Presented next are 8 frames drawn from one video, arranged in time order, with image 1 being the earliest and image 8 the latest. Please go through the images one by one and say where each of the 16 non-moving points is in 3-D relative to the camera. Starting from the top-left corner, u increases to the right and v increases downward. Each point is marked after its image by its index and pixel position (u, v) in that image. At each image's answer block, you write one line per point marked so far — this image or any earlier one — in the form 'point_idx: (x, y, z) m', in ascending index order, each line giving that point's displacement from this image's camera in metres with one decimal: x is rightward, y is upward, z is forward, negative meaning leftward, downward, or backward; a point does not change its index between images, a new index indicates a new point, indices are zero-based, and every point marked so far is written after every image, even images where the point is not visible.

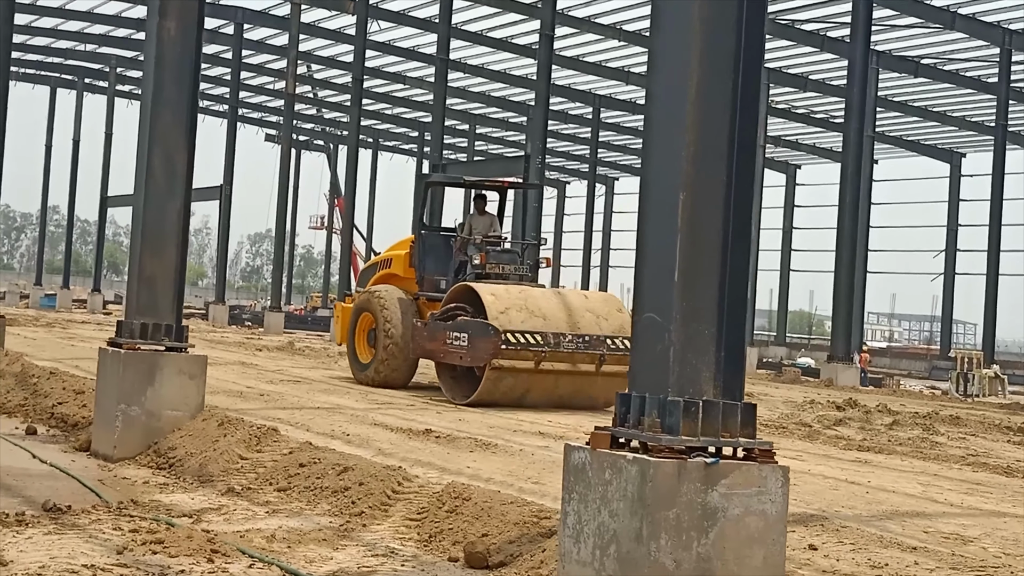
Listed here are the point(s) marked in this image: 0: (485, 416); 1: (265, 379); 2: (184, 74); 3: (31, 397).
0: (-0.3, -1.4, +14.3) m
1: (-3.4, -1.2, +17.9) m
2: (-2.8, +1.8, +11.4) m
3: (-5.5, -1.3, +14.9) m
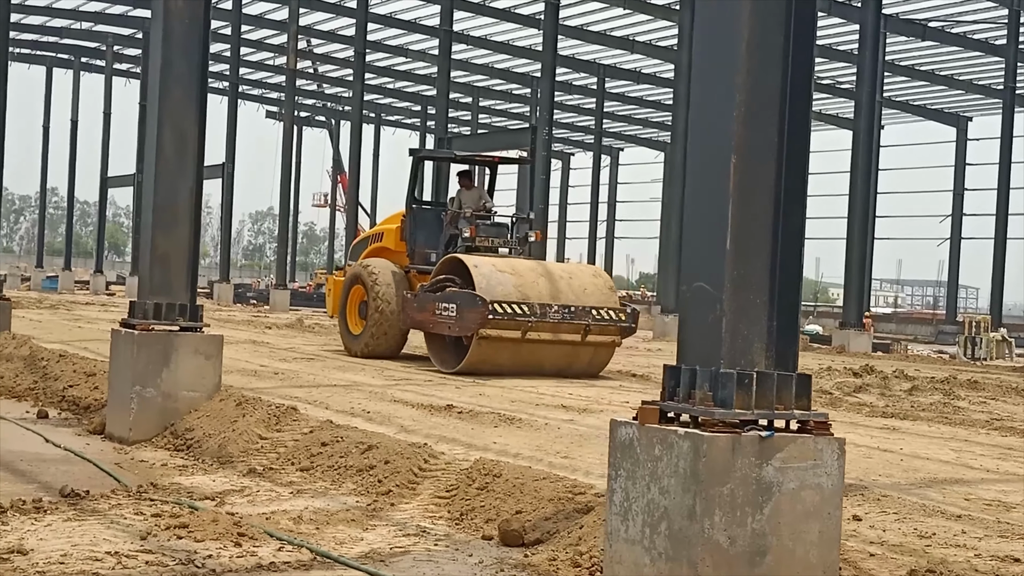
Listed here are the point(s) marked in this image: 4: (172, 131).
0: (-0.1, -1.1, +14.1) m
1: (-3.2, -0.9, +17.6) m
2: (-2.7, +2.0, +11.1) m
3: (-5.3, -1.1, +14.7) m
4: (-2.9, +1.3, +11.1) m
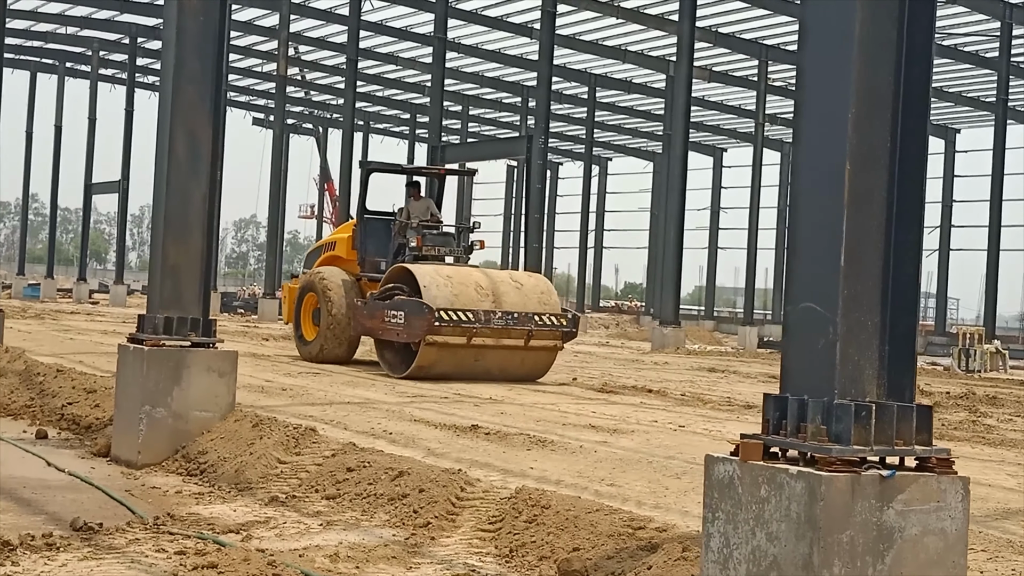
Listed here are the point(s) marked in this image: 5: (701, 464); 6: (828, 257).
0: (+0.1, -1.2, +13.5) m
1: (-3.0, -1.1, +17.0) m
2: (-2.5, +1.9, +10.5) m
3: (-5.1, -1.2, +14.0) m
4: (-2.6, +1.2, +10.5) m
5: (+1.4, -1.3, +9.7) m
6: (+1.1, +0.1, +4.7) m
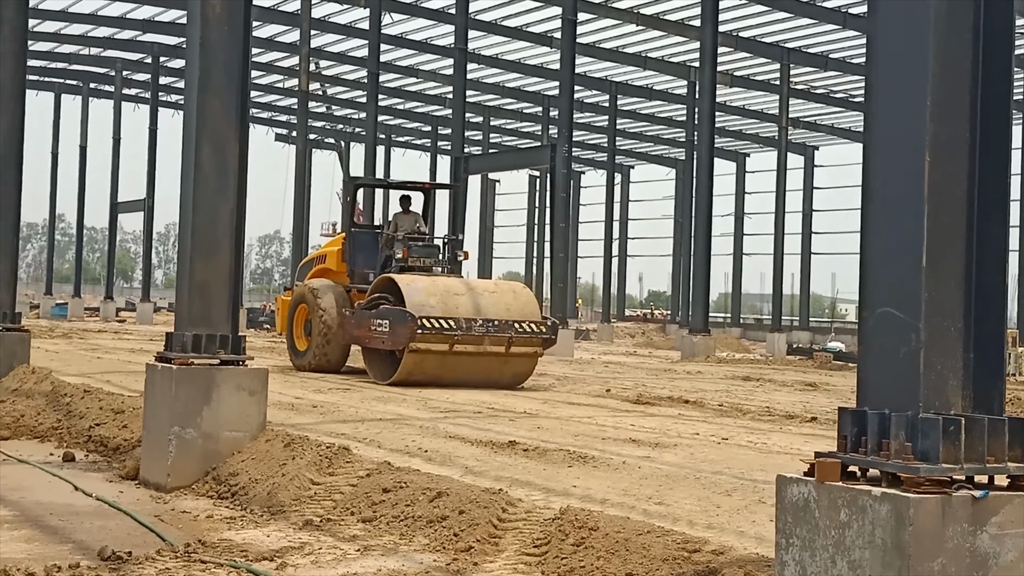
0: (+0.5, -1.3, +13.1) m
1: (-2.6, -1.3, +16.7) m
2: (-2.2, +1.8, +10.2) m
3: (-4.7, -1.4, +13.8) m
4: (-2.4, +1.1, +10.2) m
5: (+1.7, -1.4, +9.3) m
6: (+1.3, +0.1, +4.4) m
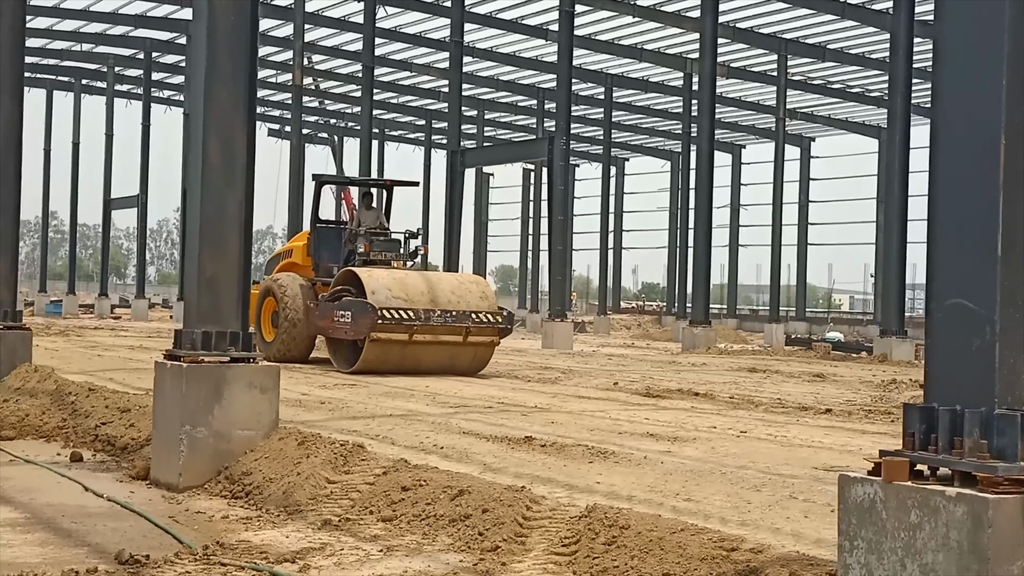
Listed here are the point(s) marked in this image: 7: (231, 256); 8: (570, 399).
0: (+0.6, -1.3, +12.9) m
1: (-2.5, -1.2, +16.5) m
2: (-2.1, +1.8, +10.0) m
3: (-4.6, -1.3, +13.5) m
4: (-2.2, +1.1, +10.0) m
5: (+1.8, -1.3, +9.1) m
6: (+1.5, +0.1, +4.2) m
7: (-2.2, +0.2, +10.0) m
8: (+0.7, -1.3, +15.1) m
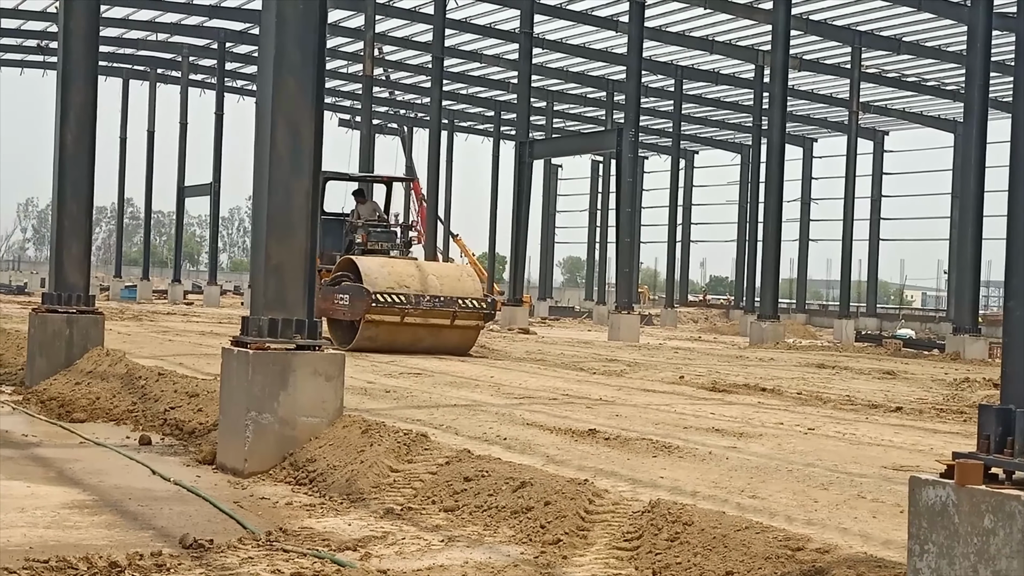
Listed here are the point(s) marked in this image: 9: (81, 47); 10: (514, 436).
0: (+1.2, -1.2, +12.8) m
1: (-1.7, -1.0, +16.6) m
2: (-1.6, +1.9, +10.0) m
3: (-3.9, -1.2, +13.7) m
4: (-1.7, +1.2, +10.0) m
5: (+2.3, -1.3, +9.0) m
6: (+1.7, +0.1, +4.0) m
7: (-1.6, +0.3, +10.1) m
8: (+1.4, -1.2, +15.0) m
9: (-5.1, +2.8, +15.4) m
10: (0.0, -1.2, +10.5) m
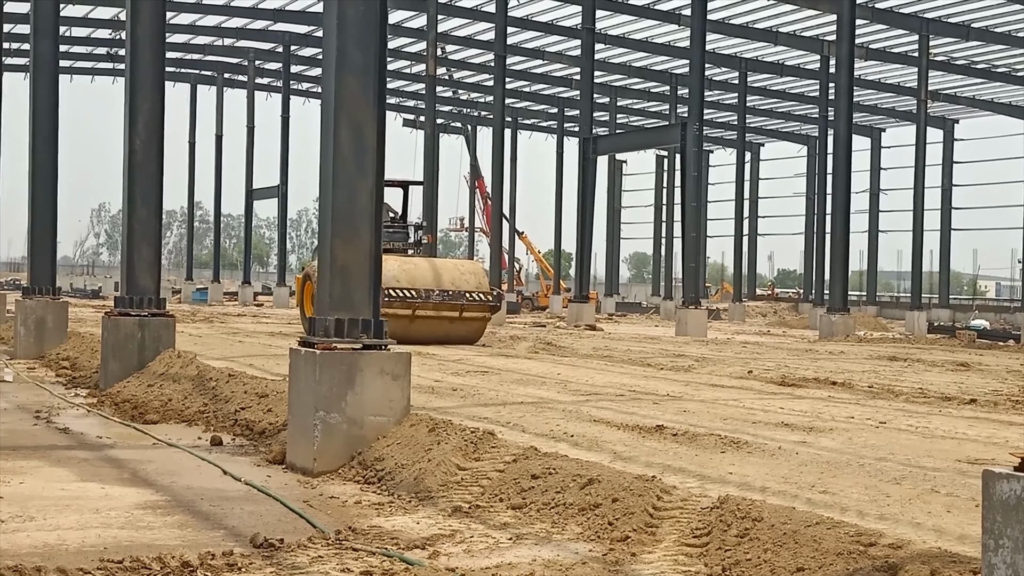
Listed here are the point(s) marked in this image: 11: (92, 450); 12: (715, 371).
0: (+1.9, -1.1, +12.7) m
1: (-0.8, -1.0, +16.6) m
2: (-1.1, +1.9, +10.1) m
3: (-3.2, -1.2, +13.9) m
4: (-1.2, +1.2, +10.1) m
5: (+2.7, -1.2, +8.8) m
6: (+1.9, +0.2, +3.9) m
7: (-1.2, +0.3, +10.1) m
8: (+2.2, -1.1, +14.9) m
9: (-4.3, +2.8, +15.6) m
10: (+0.5, -1.1, +10.5) m
11: (-3.8, -1.5, +12.0) m
12: (+2.6, -1.1, +17.1) m
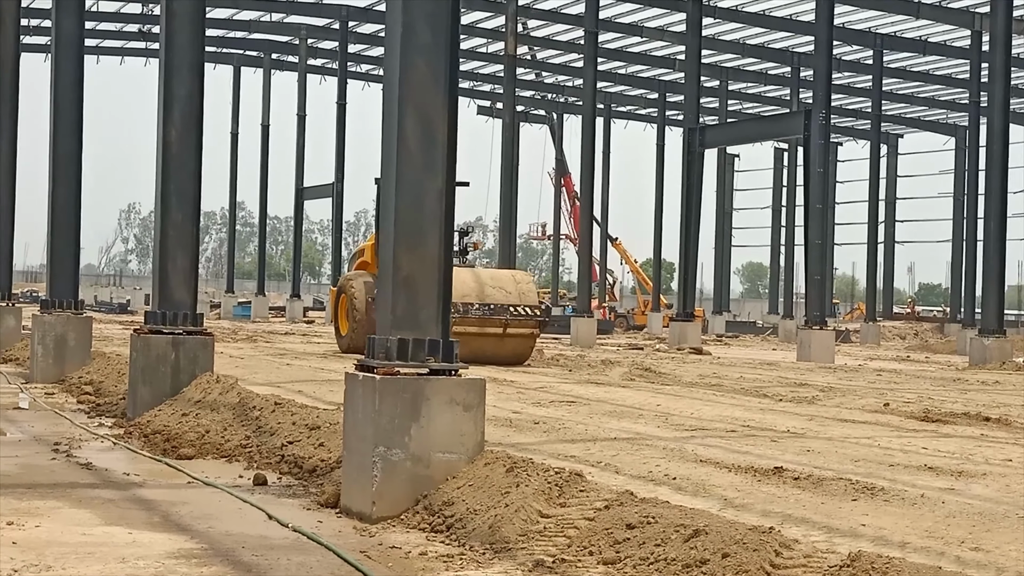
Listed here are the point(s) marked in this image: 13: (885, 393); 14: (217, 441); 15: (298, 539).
0: (+2.6, -1.3, +10.5) m
1: (+0.2, -1.2, +14.5) m
2: (-0.5, +1.9, +8.1) m
3: (-2.4, -1.4, +12.0) m
4: (-0.6, +1.1, +8.1) m
5: (+3.3, -1.3, +6.6) m
6: (+2.1, +0.2, +1.7) m
7: (-0.5, +0.3, +8.1) m
8: (+3.1, -1.3, +12.7) m
9: (-3.4, +2.7, +13.8) m
10: (+1.2, -1.2, +8.3) m
11: (-3.1, -1.6, +10.1) m
12: (+3.7, -1.3, +14.9) m
13: (+4.8, -1.4, +17.3) m
14: (-2.7, -1.4, +12.0) m
15: (-1.3, -1.5, +7.3) m
